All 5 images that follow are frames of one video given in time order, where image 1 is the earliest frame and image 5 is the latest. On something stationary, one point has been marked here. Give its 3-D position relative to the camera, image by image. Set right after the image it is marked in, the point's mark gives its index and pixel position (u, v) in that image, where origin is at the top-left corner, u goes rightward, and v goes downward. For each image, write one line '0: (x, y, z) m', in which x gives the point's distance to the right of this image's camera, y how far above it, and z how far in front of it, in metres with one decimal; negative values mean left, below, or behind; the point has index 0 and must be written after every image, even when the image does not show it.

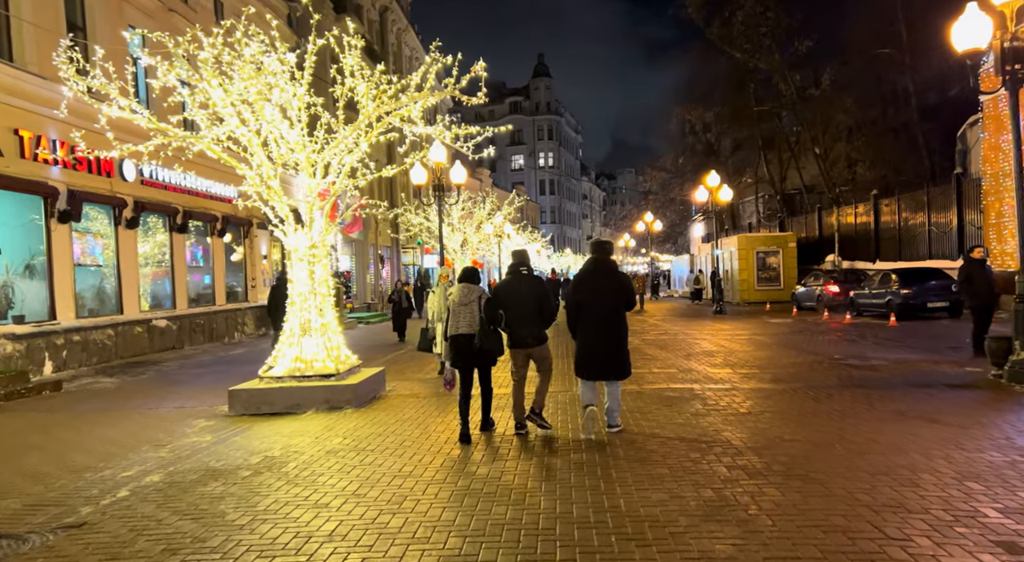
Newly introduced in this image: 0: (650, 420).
0: (+1.5, -1.5, +7.5) m
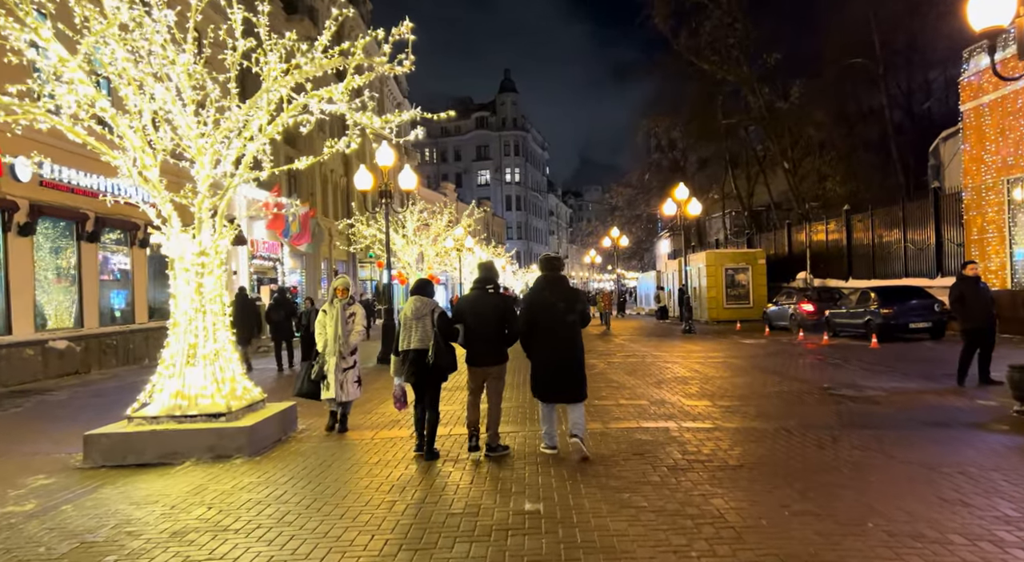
0: (+0.9, -1.6, +5.9) m
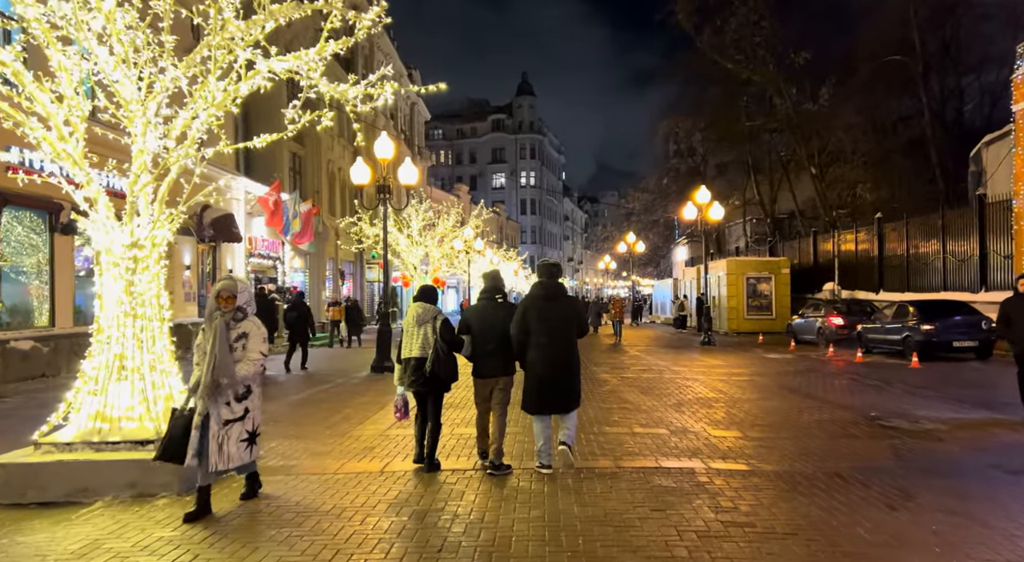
0: (+0.8, -1.7, +4.5) m
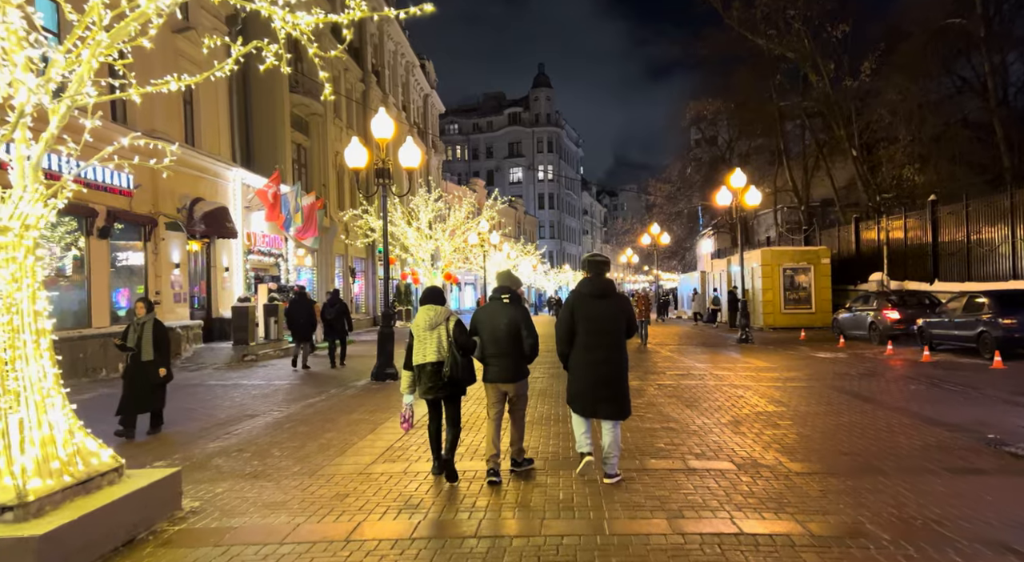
0: (+0.8, -1.6, +2.6) m
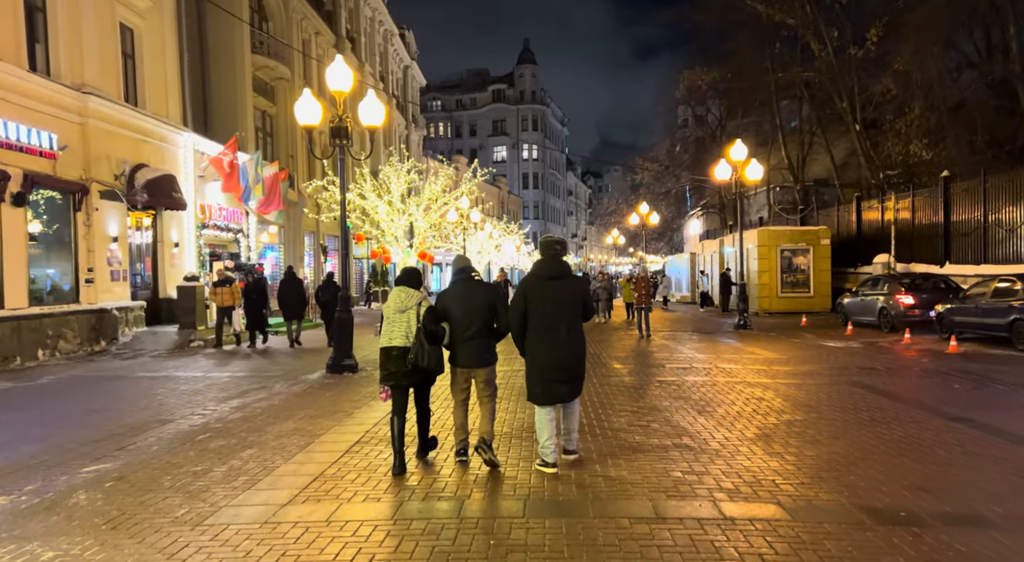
0: (+0.7, -1.5, +0.8) m
